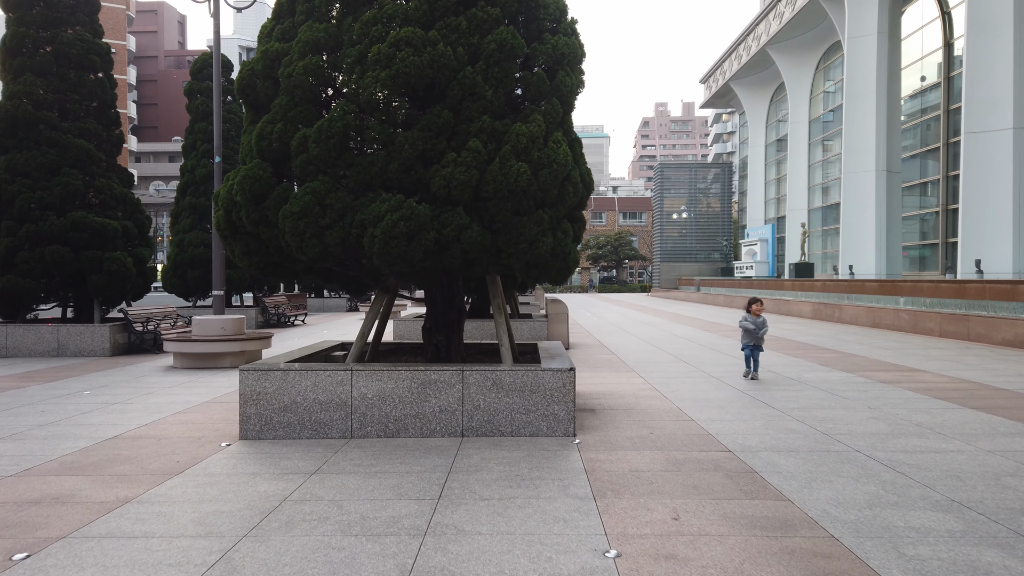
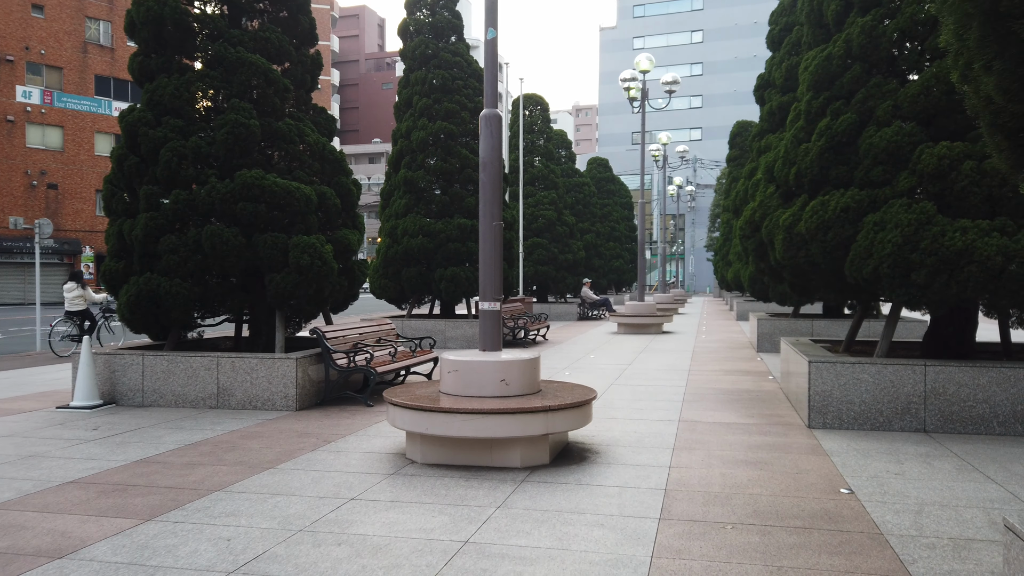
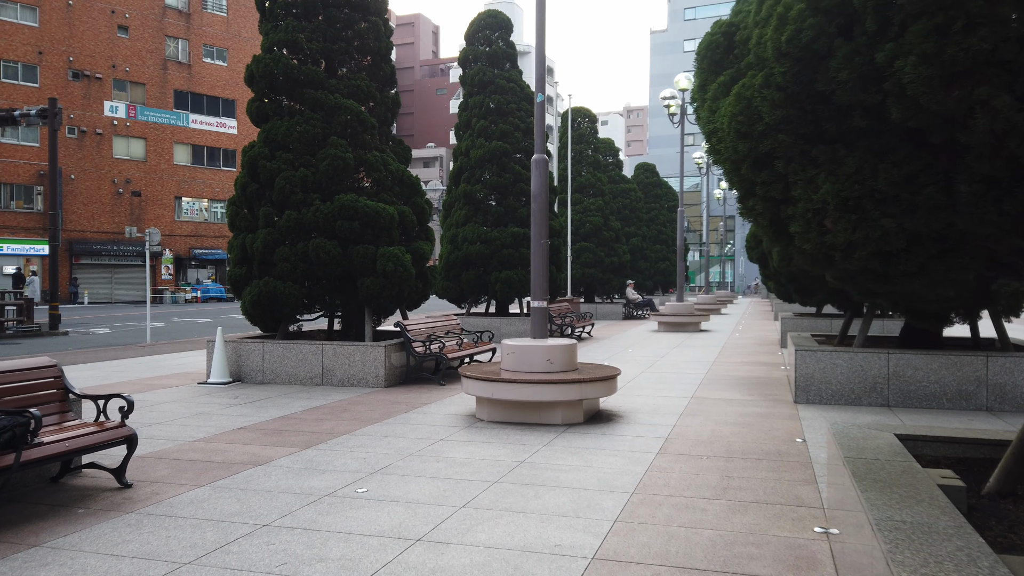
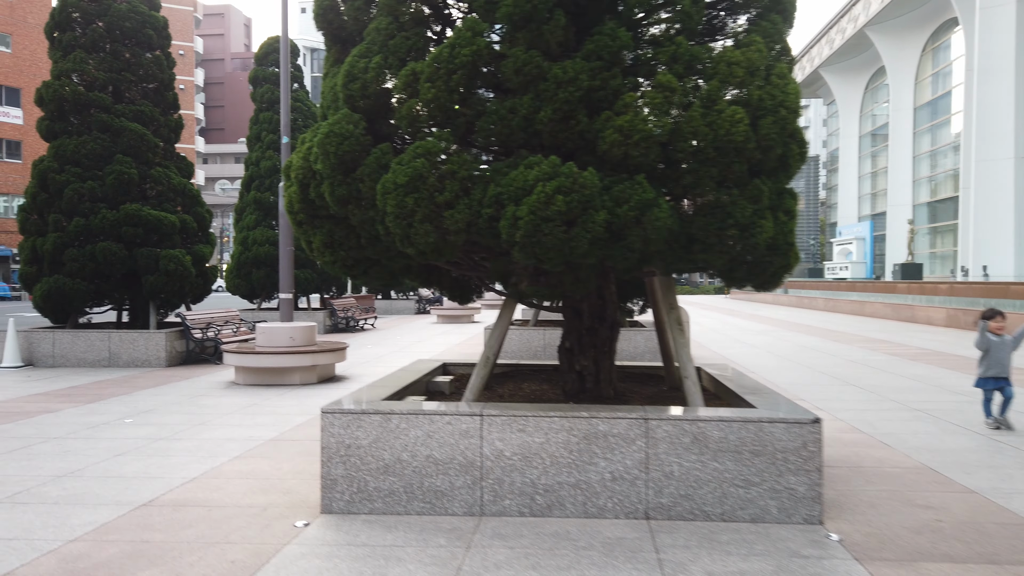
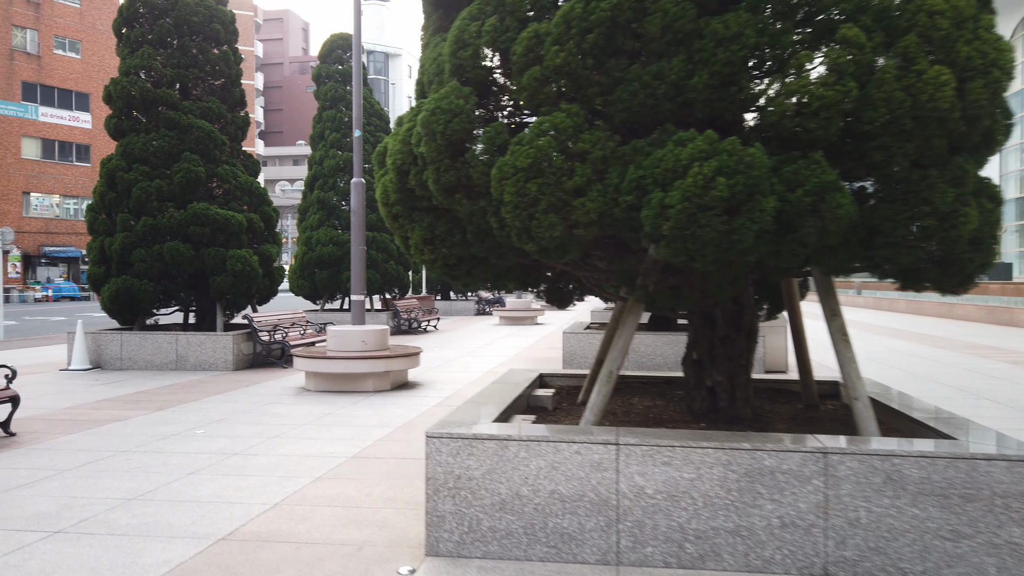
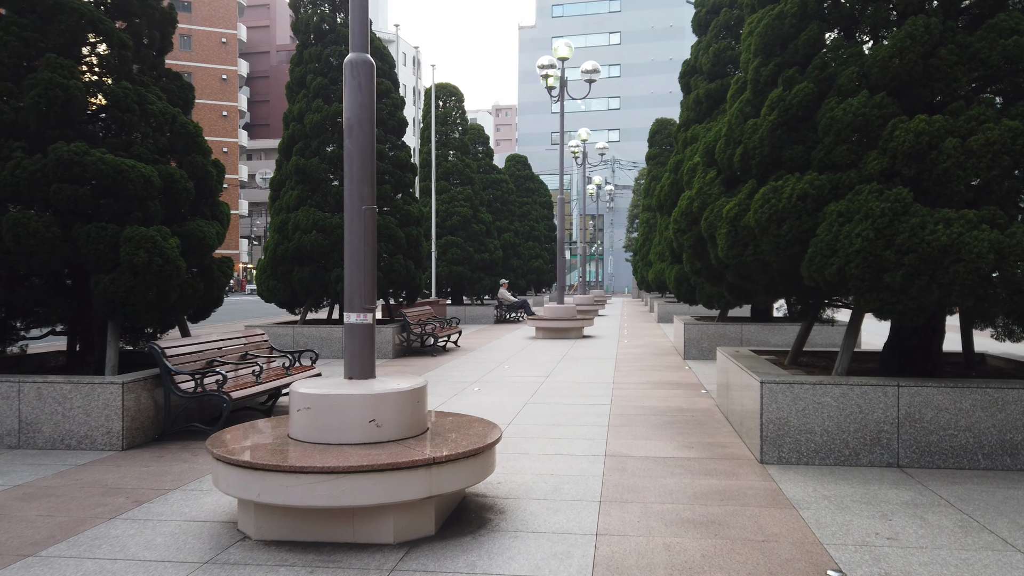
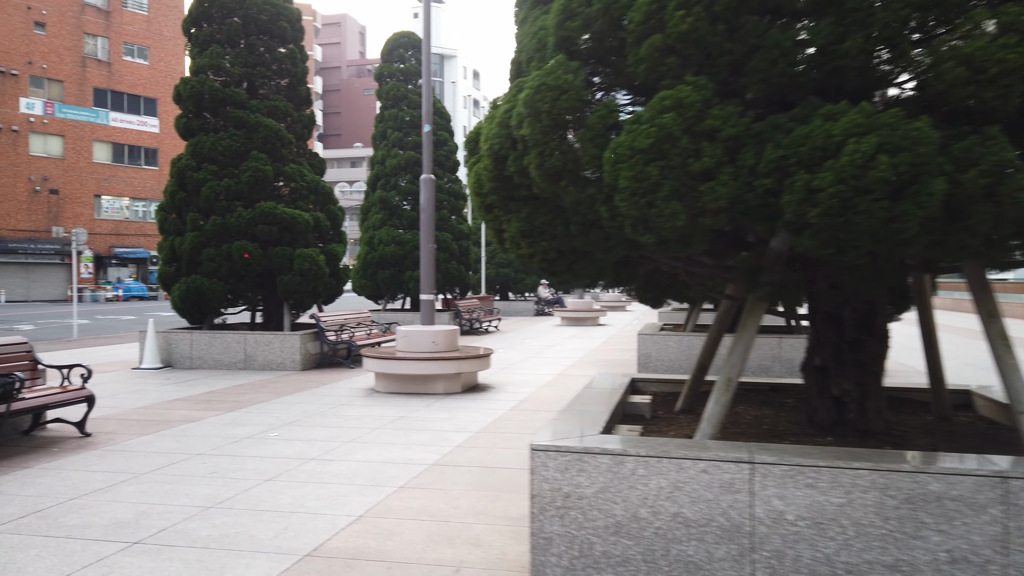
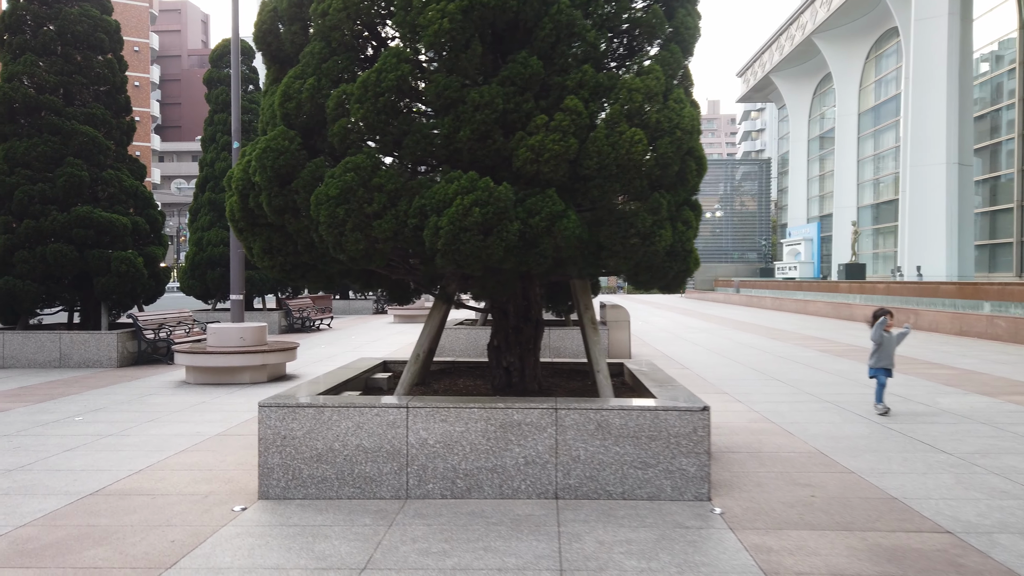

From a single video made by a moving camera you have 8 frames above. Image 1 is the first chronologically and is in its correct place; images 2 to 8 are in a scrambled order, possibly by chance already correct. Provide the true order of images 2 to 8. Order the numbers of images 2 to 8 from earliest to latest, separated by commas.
8, 4, 5, 7, 3, 2, 6
